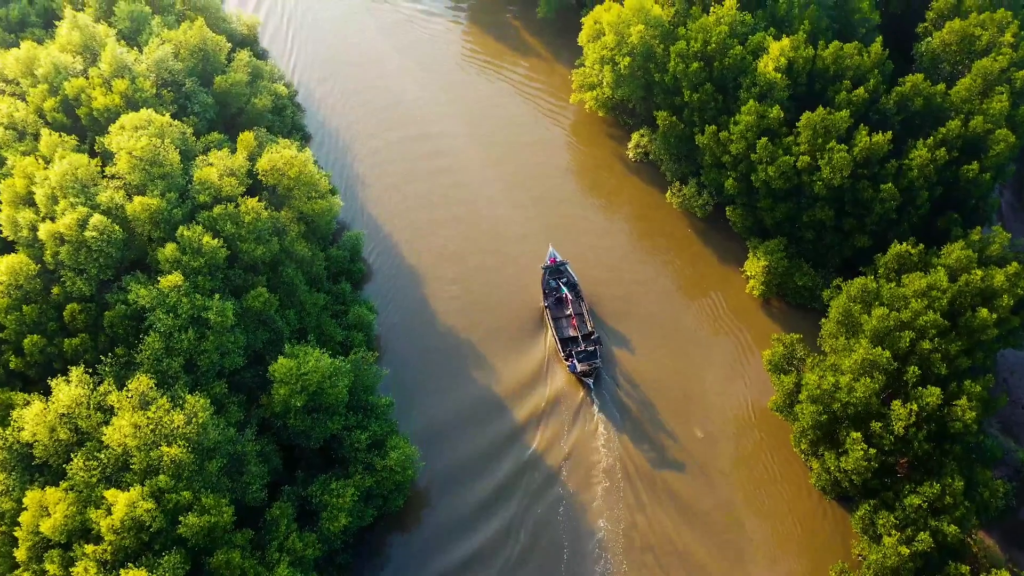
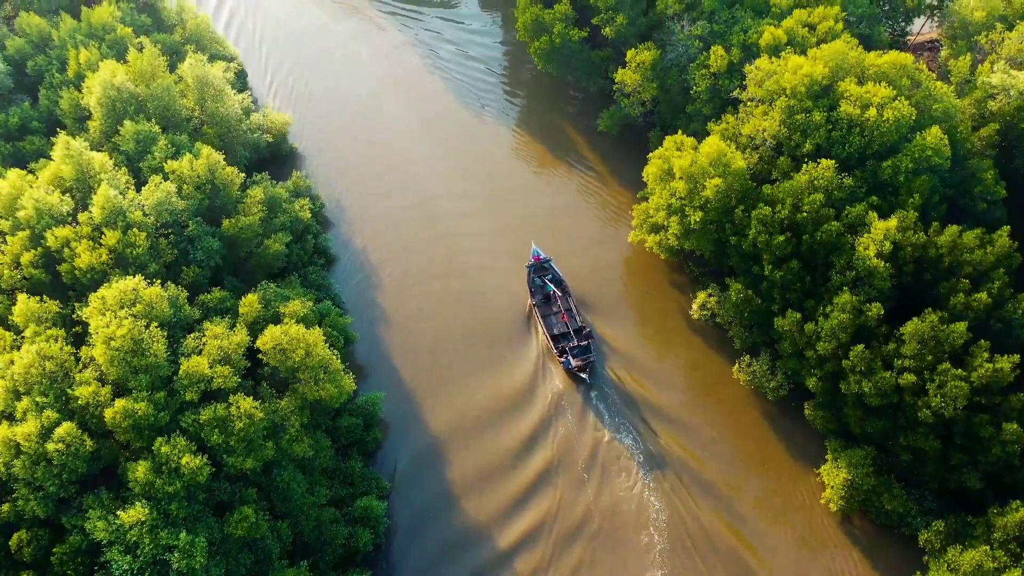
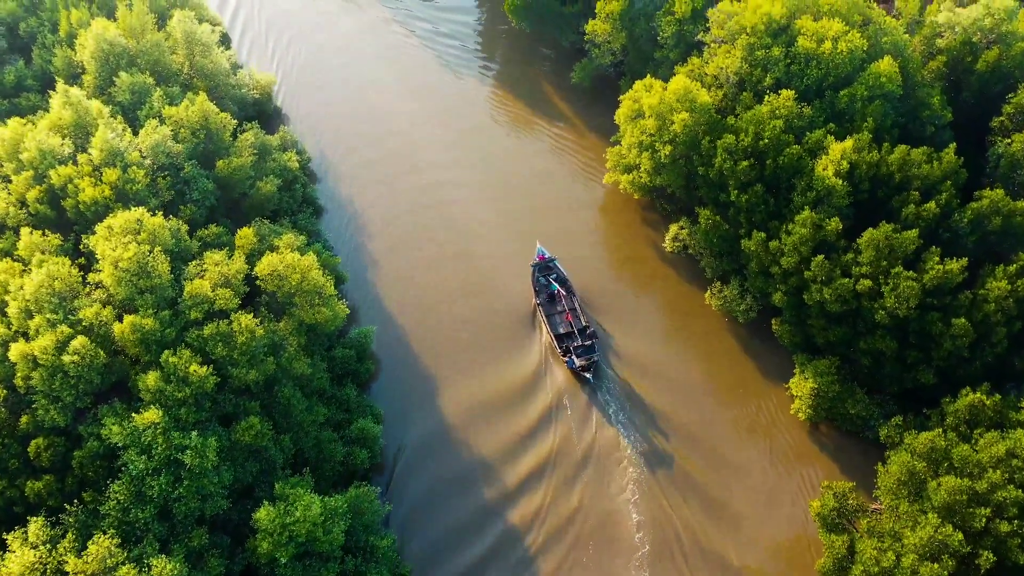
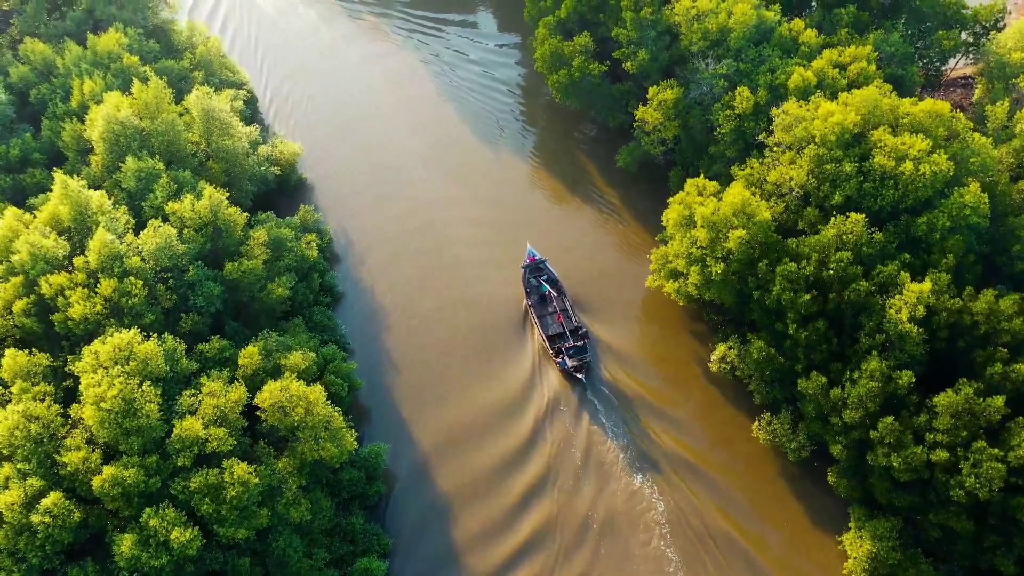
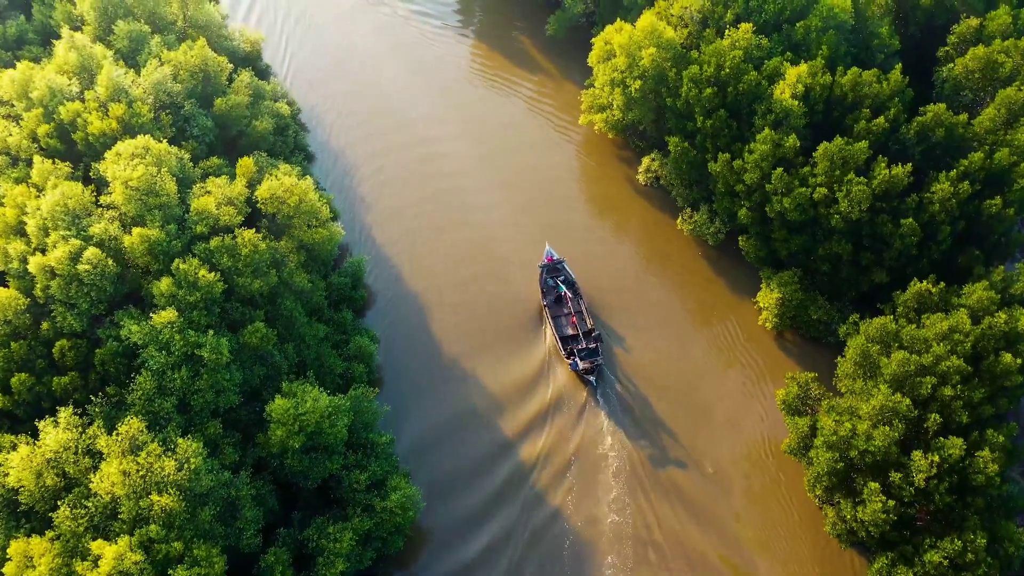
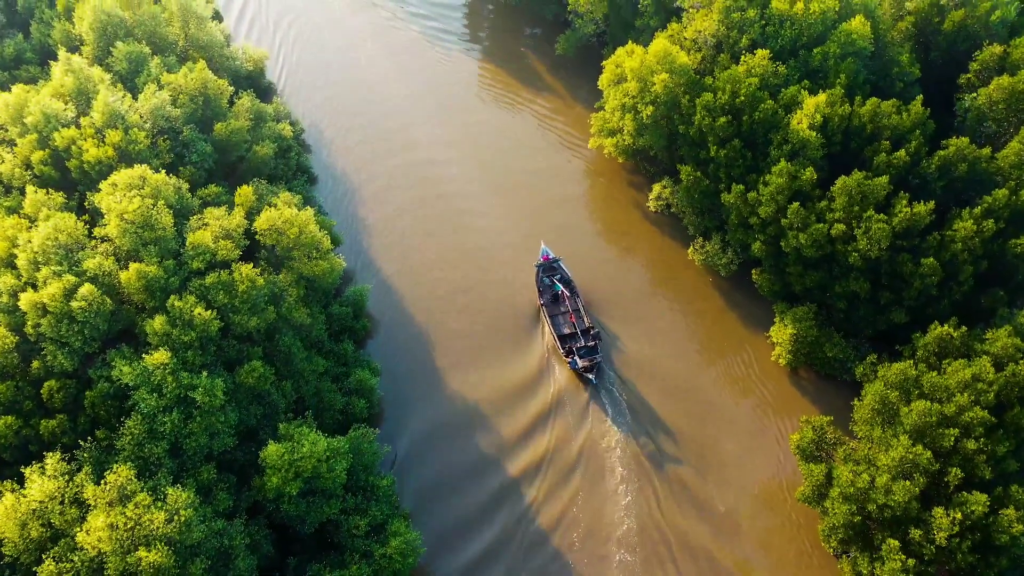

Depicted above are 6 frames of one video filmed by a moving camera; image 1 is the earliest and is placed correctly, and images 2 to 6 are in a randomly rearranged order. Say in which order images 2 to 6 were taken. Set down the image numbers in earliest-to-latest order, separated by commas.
5, 6, 3, 2, 4
